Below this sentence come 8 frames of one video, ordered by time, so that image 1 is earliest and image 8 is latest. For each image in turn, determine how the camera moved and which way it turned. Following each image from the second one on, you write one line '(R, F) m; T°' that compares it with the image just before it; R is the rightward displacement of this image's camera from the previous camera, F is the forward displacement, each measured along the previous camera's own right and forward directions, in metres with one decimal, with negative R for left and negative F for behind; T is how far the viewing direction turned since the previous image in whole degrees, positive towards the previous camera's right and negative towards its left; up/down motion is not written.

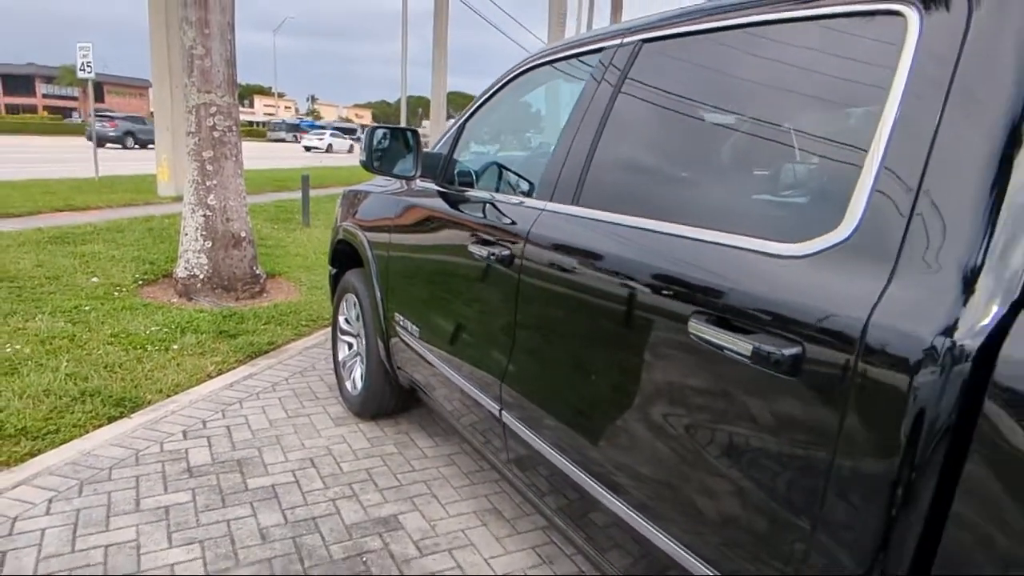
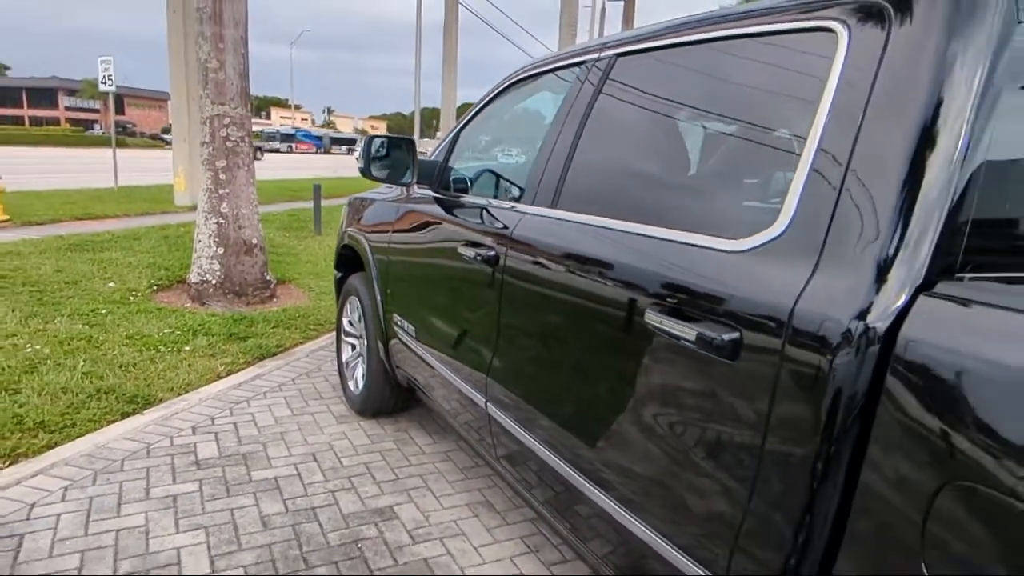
(+0.1, -0.1) m; -1°
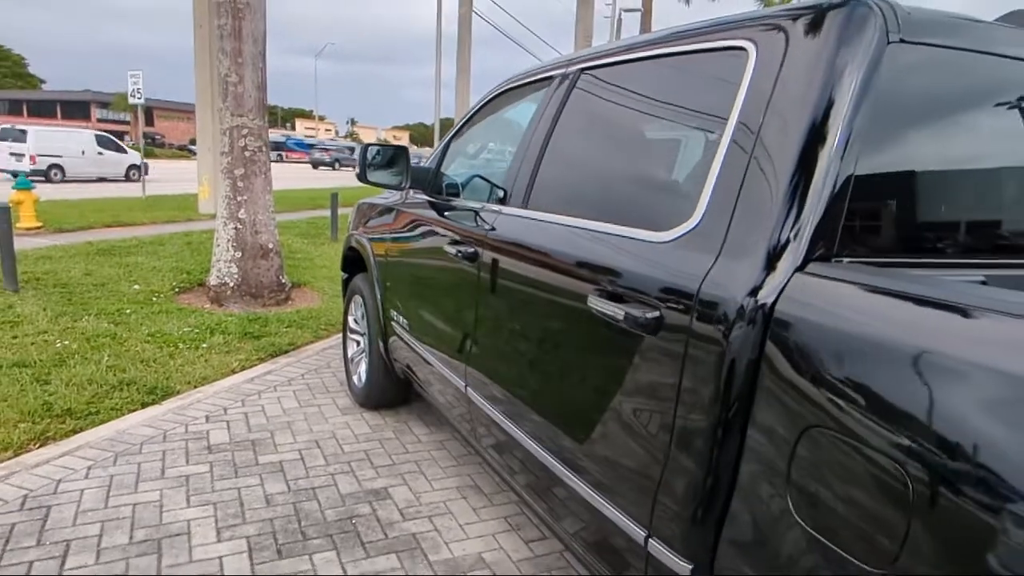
(+0.2, -0.2) m; -2°
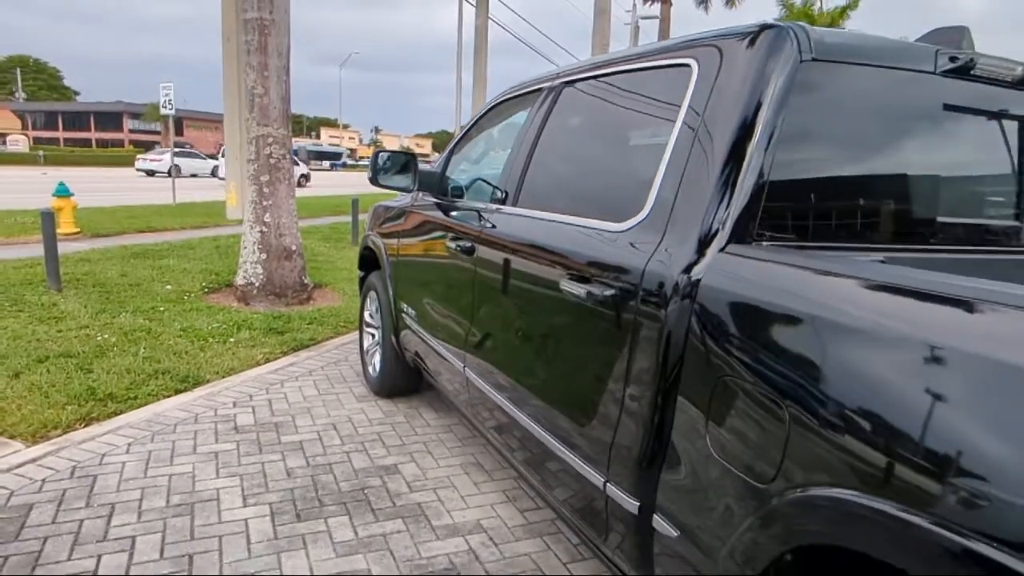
(+0.1, -0.3) m; -2°
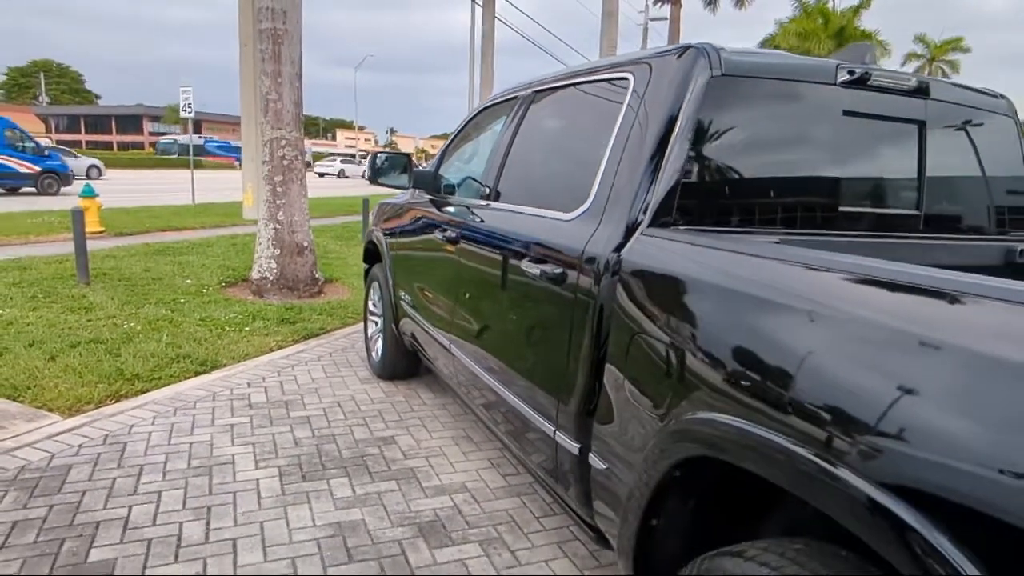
(+0.2, -0.4) m; -1°
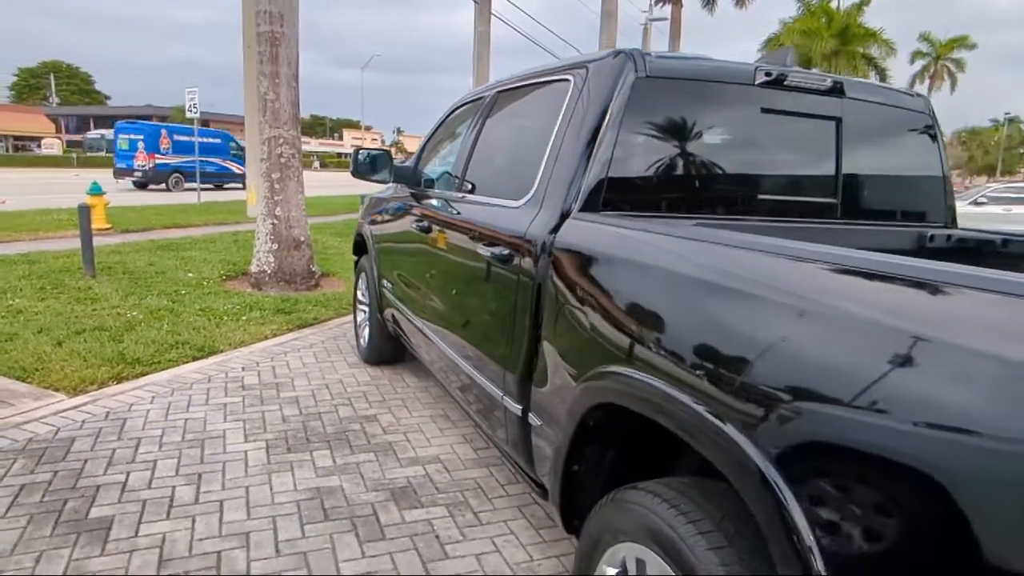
(+0.2, -0.3) m; -1°
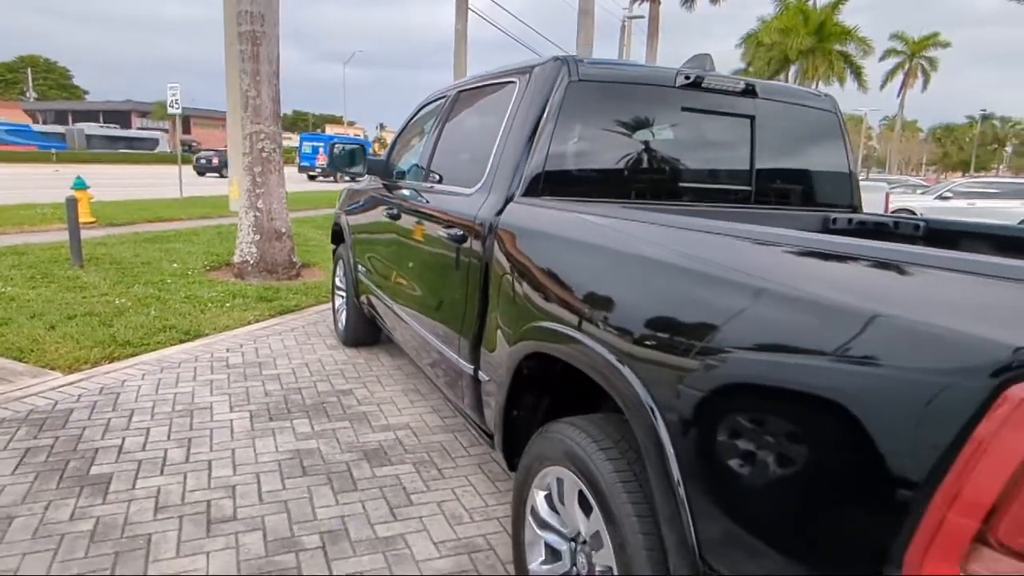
(+0.1, -0.4) m; +1°
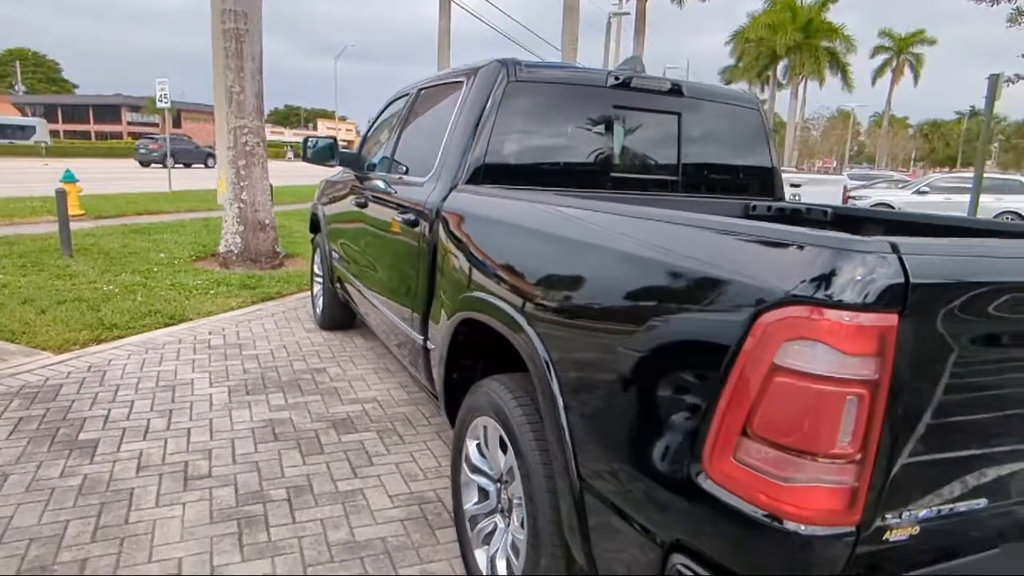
(+0.2, -0.3) m; +1°
